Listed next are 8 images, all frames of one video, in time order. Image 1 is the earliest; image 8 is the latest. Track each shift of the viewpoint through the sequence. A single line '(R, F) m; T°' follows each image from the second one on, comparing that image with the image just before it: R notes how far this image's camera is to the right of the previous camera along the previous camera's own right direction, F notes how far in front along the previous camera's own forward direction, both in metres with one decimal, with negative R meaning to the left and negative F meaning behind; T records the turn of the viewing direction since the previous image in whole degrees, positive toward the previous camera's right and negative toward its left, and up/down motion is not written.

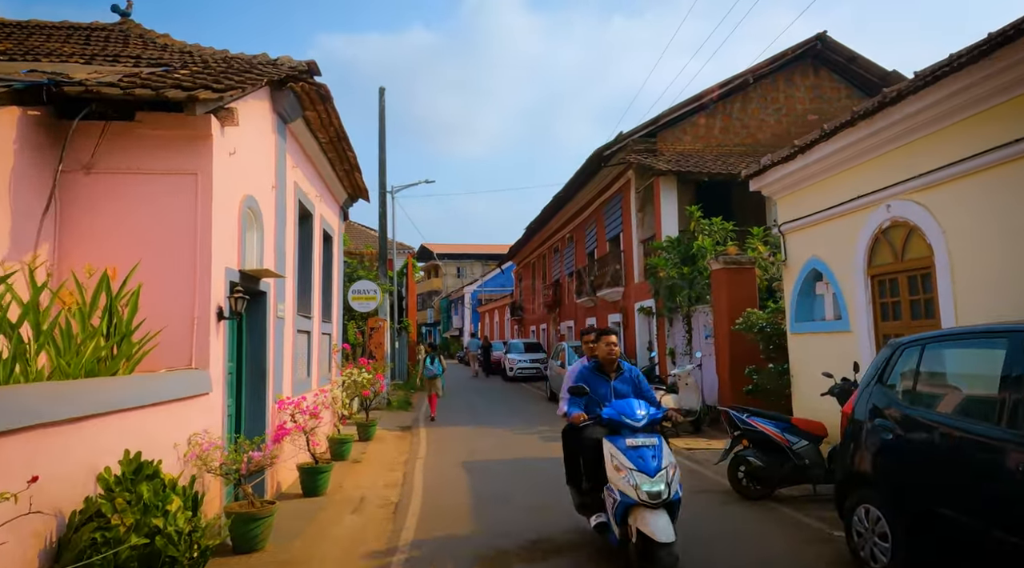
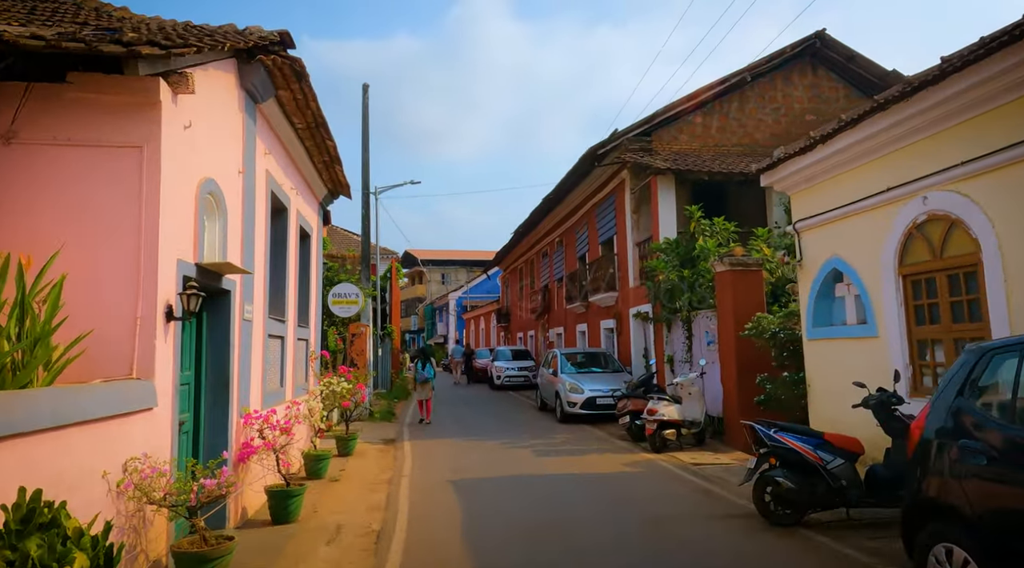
(-0.1, +0.8) m; +1°
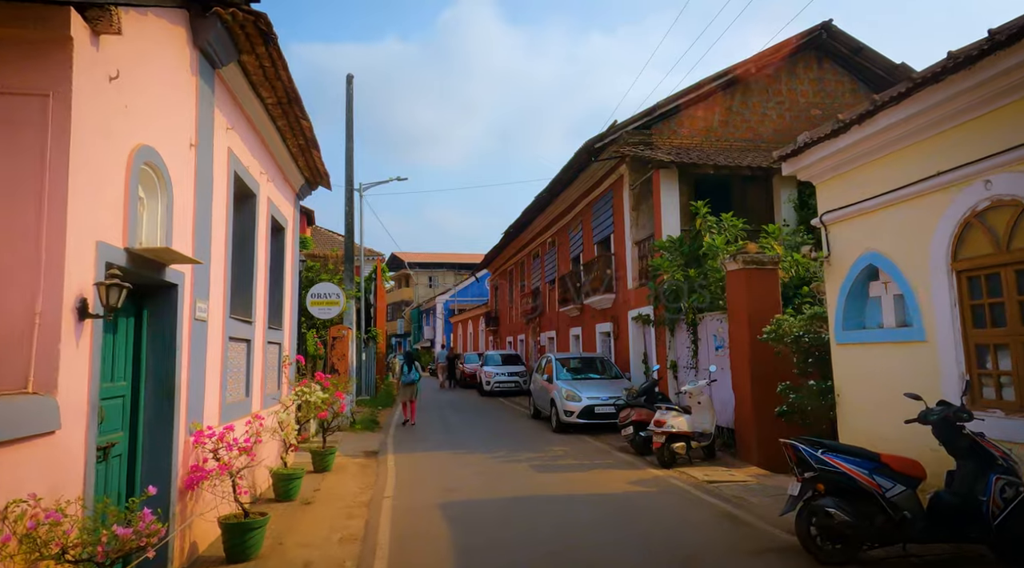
(-0.1, +0.9) m; +1°
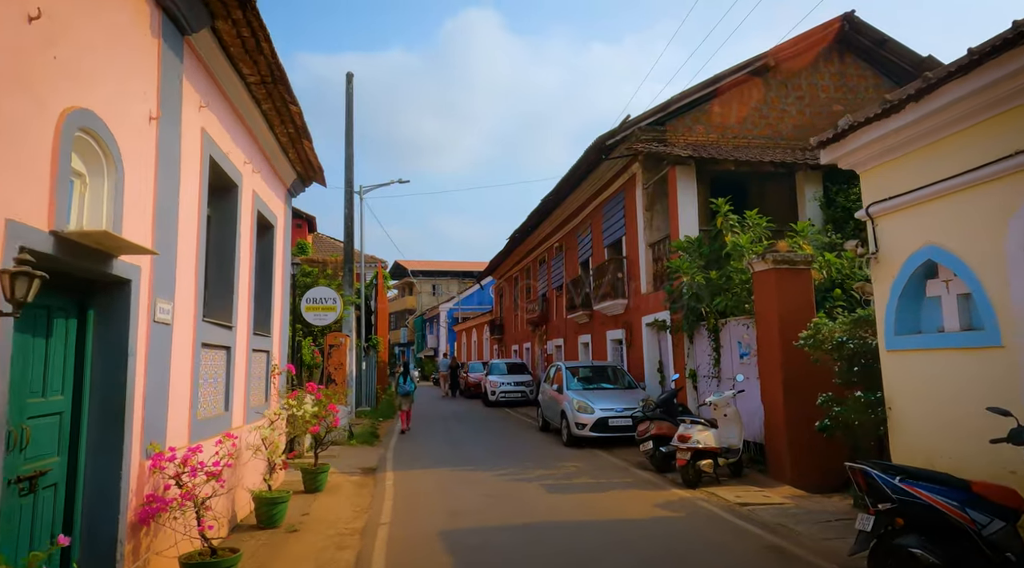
(-0.1, +0.8) m; 0°
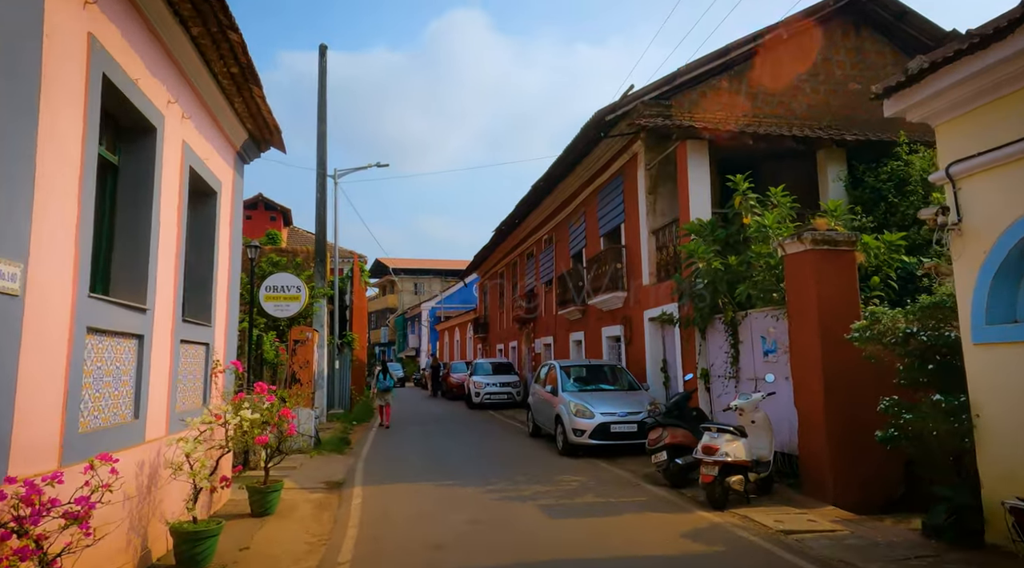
(-0.1, +1.4) m; +1°
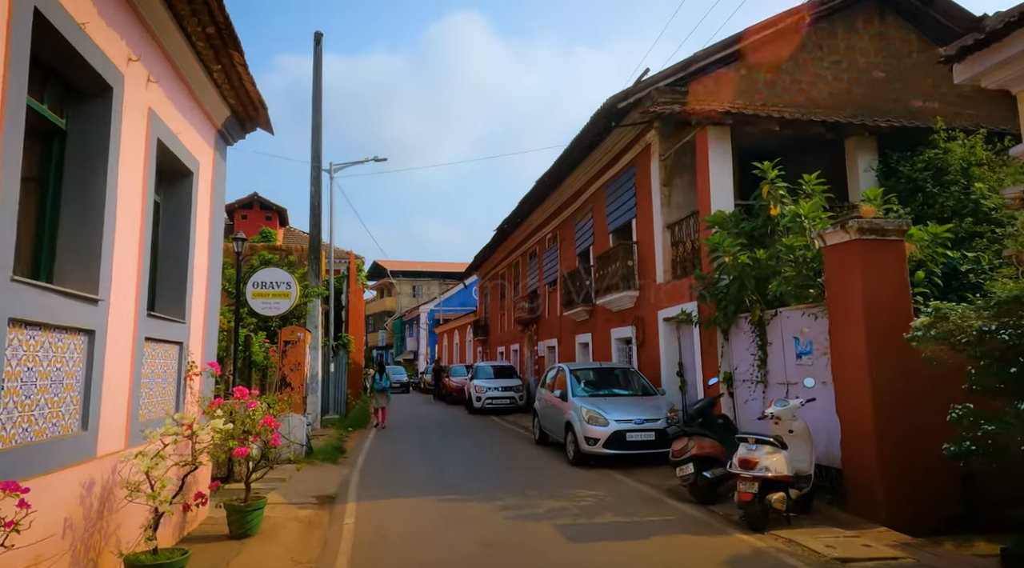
(-0.1, +0.8) m; 0°
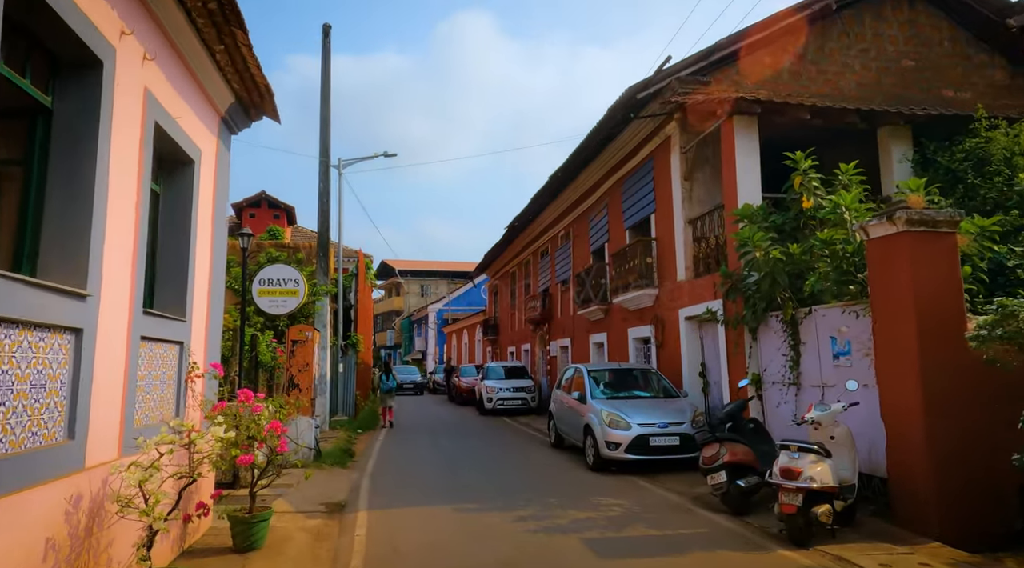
(-0.1, +0.4) m; -1°
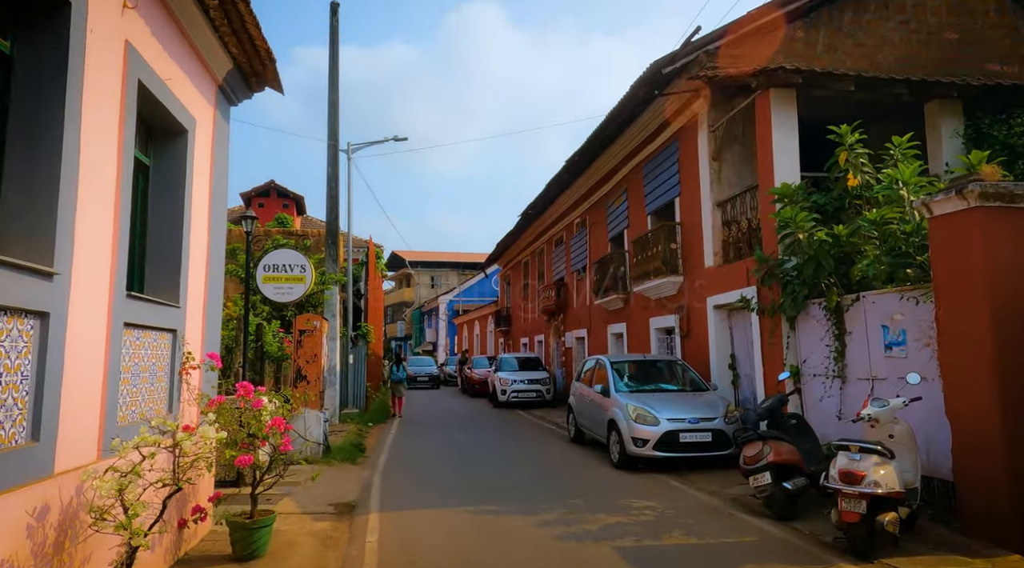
(-0.1, +0.6) m; -1°
